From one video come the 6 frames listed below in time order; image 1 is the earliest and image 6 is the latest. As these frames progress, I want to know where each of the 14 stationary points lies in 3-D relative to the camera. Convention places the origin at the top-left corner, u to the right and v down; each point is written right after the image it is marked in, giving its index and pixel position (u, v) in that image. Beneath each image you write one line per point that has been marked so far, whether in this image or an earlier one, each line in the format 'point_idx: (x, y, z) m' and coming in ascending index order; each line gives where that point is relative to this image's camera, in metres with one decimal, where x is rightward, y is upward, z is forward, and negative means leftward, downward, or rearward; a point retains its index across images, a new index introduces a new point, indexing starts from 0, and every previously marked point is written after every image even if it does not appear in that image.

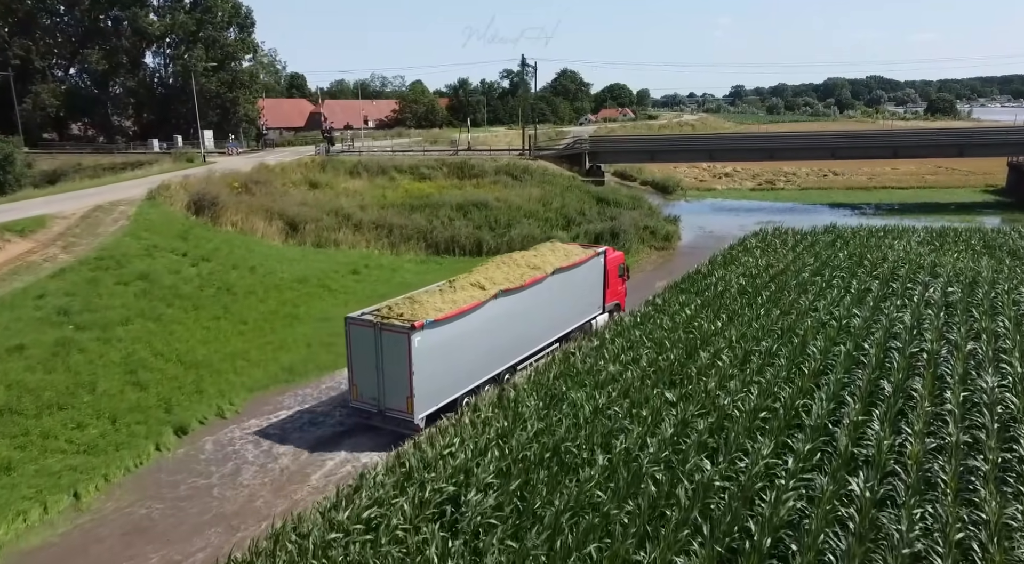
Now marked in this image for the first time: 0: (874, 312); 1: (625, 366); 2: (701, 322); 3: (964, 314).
0: (+7.9, -0.7, +16.8) m
1: (+2.1, -1.5, +13.8) m
2: (+4.1, -0.9, +16.5) m
3: (+9.6, -0.7, +16.3) m
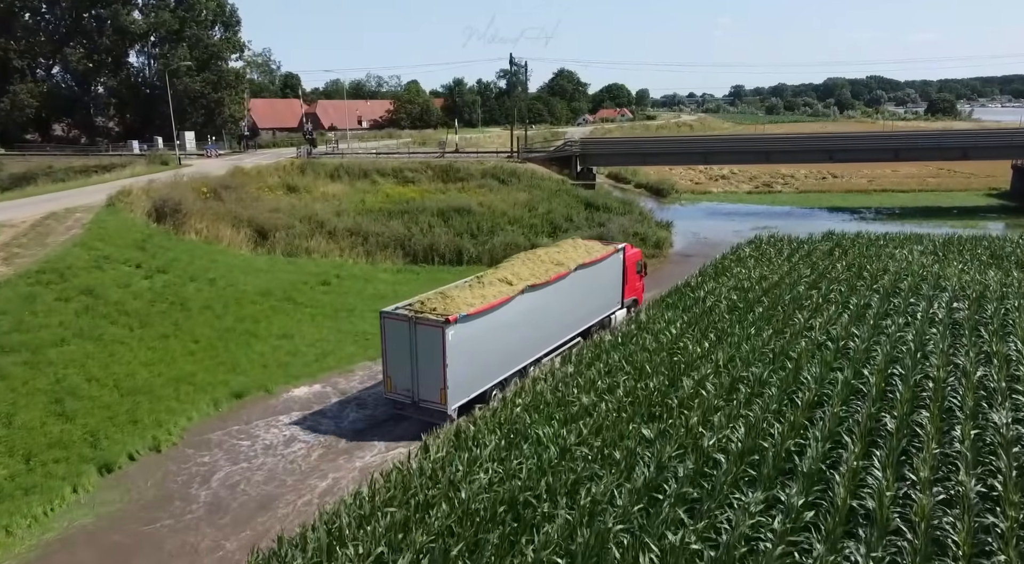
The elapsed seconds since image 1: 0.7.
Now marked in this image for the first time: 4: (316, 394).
0: (+7.3, -1.0, +15.5) m
1: (+1.5, -1.9, +12.5) m
2: (+3.5, -1.3, +15.2) m
3: (+9.0, -1.1, +15.0) m
4: (-4.0, -2.3, +15.3) m
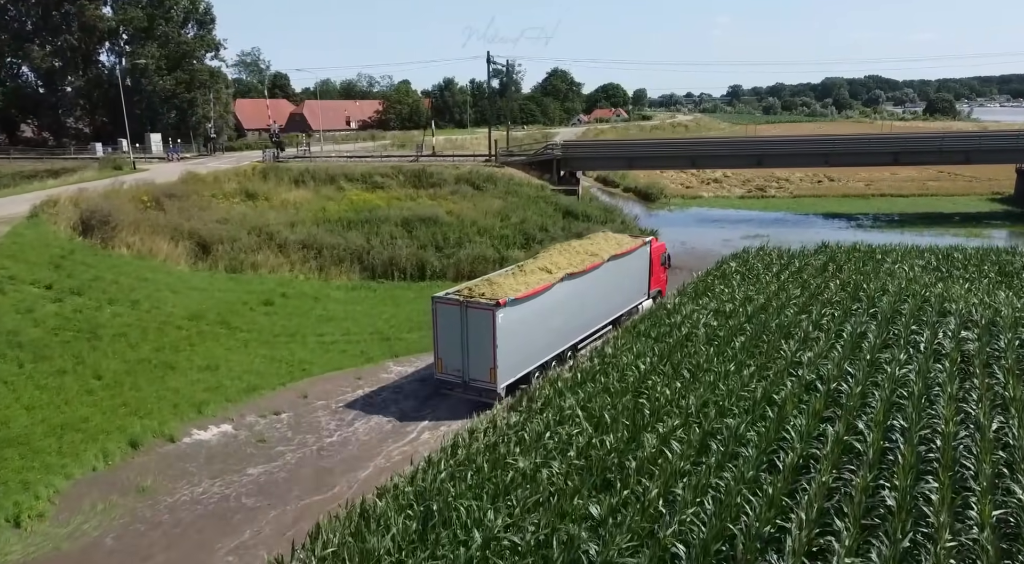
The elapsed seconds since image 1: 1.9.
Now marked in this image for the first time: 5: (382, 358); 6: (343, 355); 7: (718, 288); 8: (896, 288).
0: (+6.3, -1.6, +13.5) m
1: (+0.5, -2.4, +10.5) m
2: (+2.5, -1.8, +13.2) m
3: (+8.0, -1.6, +13.0) m
4: (-5.0, -2.8, +13.3) m
5: (-3.0, -1.7, +17.7) m
6: (-3.9, -1.7, +17.6) m
7: (+5.3, -0.2, +19.7) m
8: (+9.4, -0.2, +18.8) m
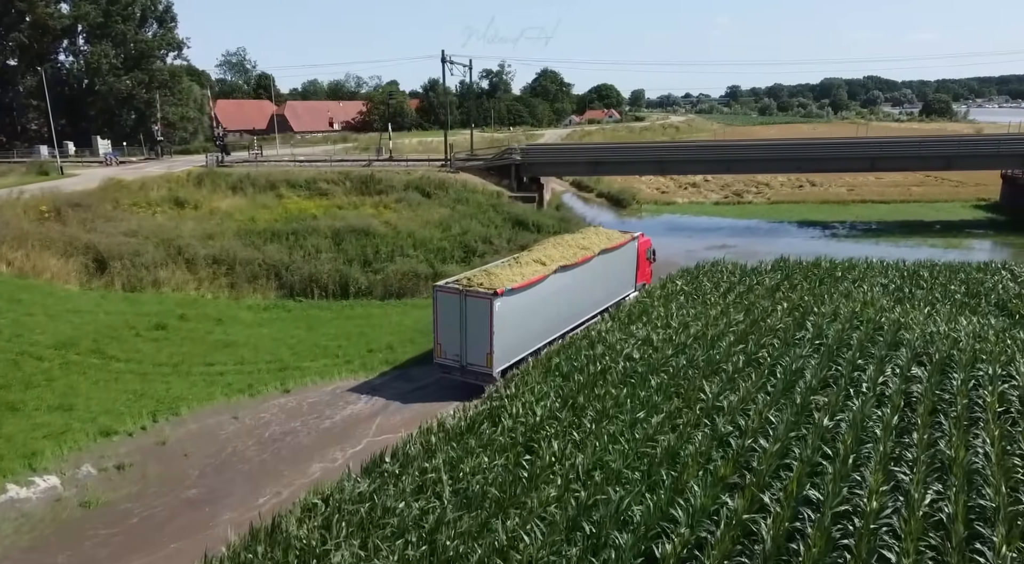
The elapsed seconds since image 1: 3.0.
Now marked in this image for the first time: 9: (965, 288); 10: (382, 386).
0: (+4.3, -2.1, +11.6) m
1: (-1.5, -2.9, +8.6) m
2: (+0.5, -2.3, +11.3) m
3: (+6.0, -2.1, +11.1) m
4: (-7.0, -3.3, +11.5) m
5: (-5.0, -2.3, +15.8) m
6: (-5.8, -2.2, +15.8) m
7: (+3.3, -0.7, +17.8) m
8: (+7.5, -0.7, +16.9) m
9: (+11.5, -0.2, +19.3) m
10: (-2.8, -2.2, +16.6) m
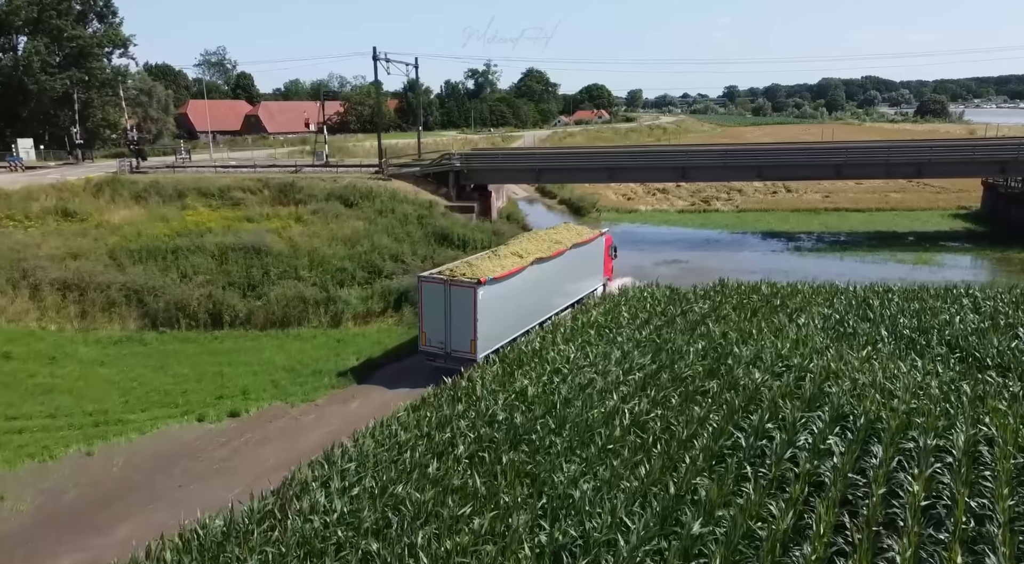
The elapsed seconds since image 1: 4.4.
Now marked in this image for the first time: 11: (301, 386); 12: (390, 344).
0: (+1.8, -2.8, +8.9) m
1: (-4.1, -3.6, +5.9) m
2: (-2.1, -3.0, +8.7) m
3: (+3.5, -2.8, +8.5) m
4: (-9.6, -4.0, +8.8) m
5: (-7.6, -3.0, +13.1) m
6: (-8.4, -2.9, +13.1) m
7: (+0.7, -1.4, +15.2) m
8: (+4.9, -1.4, +14.3) m
9: (+8.9, -0.9, +16.7) m
10: (-5.4, -2.9, +13.9) m
11: (-4.5, -2.2, +16.2) m
12: (-3.0, -1.6, +18.8) m
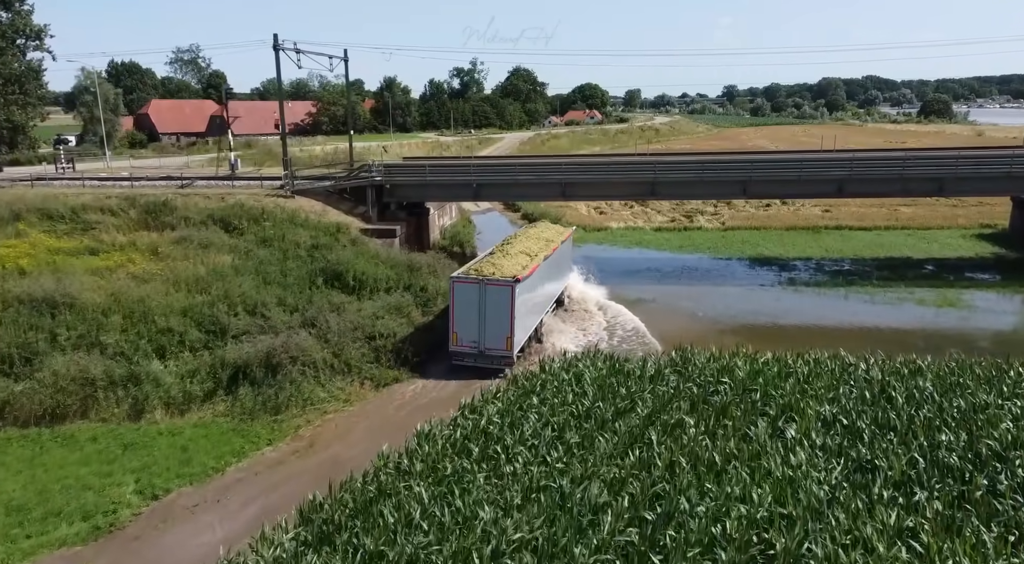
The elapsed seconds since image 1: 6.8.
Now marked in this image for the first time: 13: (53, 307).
0: (-0.6, -4.2, +3.1) m
1: (-6.4, -5.0, +0.1) m
2: (-4.4, -4.4, +2.9) m
3: (+1.1, -4.2, +2.7) m
4: (-11.9, -5.4, +3.0) m
5: (-9.9, -4.3, +7.3) m
6: (-10.8, -4.2, +7.3) m
7: (-1.6, -2.8, +9.4) m
8: (+2.5, -2.8, +8.4) m
9: (+6.6, -2.2, +10.9) m
10: (-7.8, -4.3, +8.1) m
11: (-6.8, -3.6, +10.4) m
12: (-5.3, -2.9, +13.0) m
13: (-9.5, -0.6, +16.1) m
